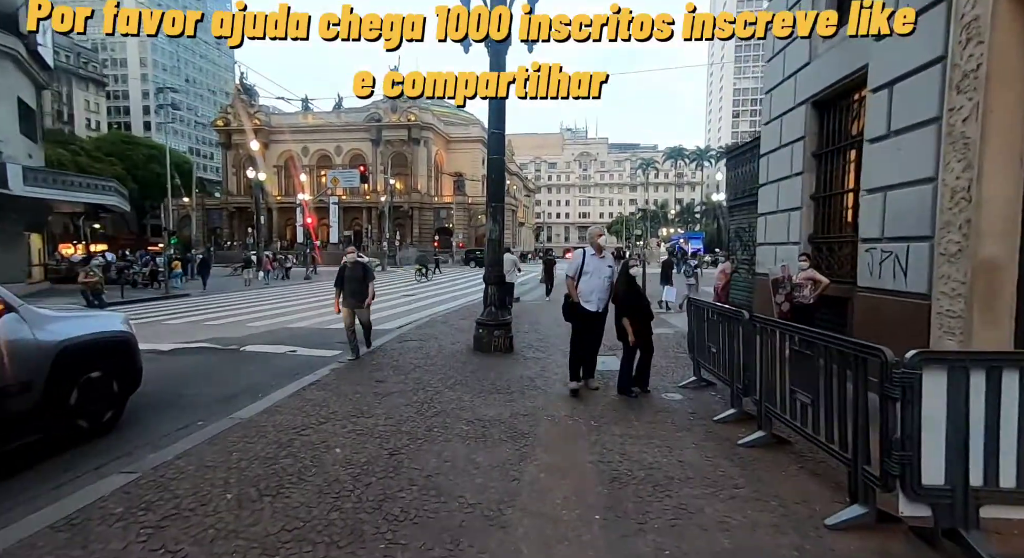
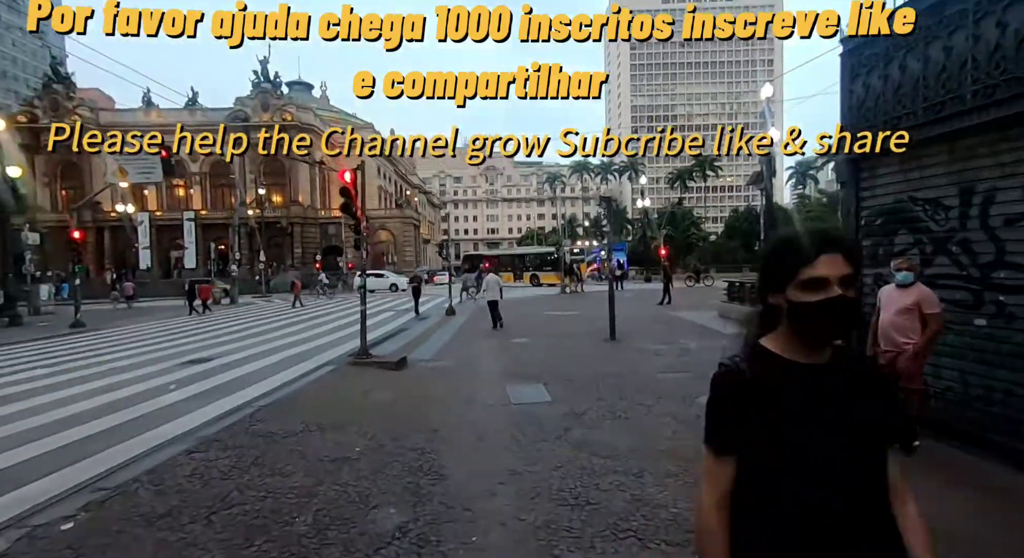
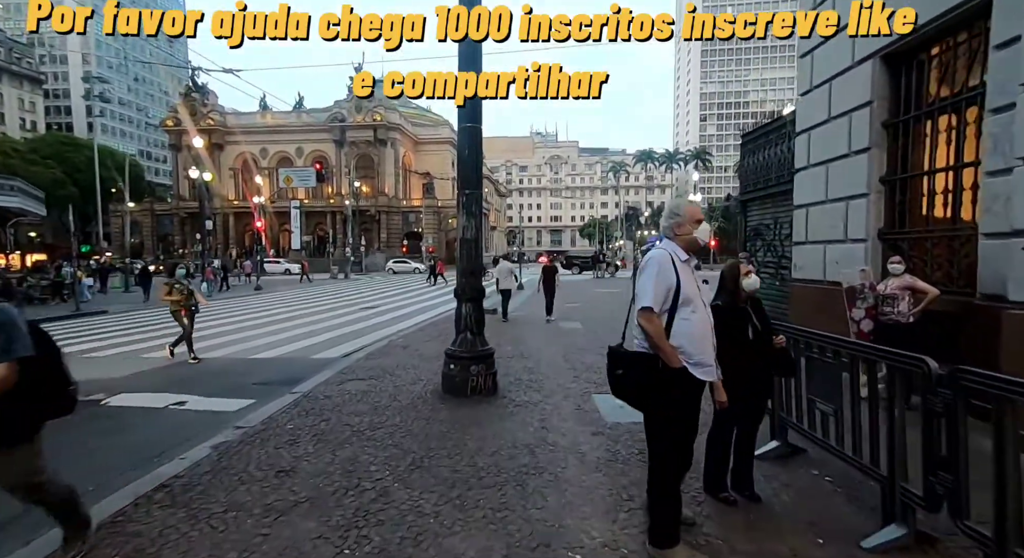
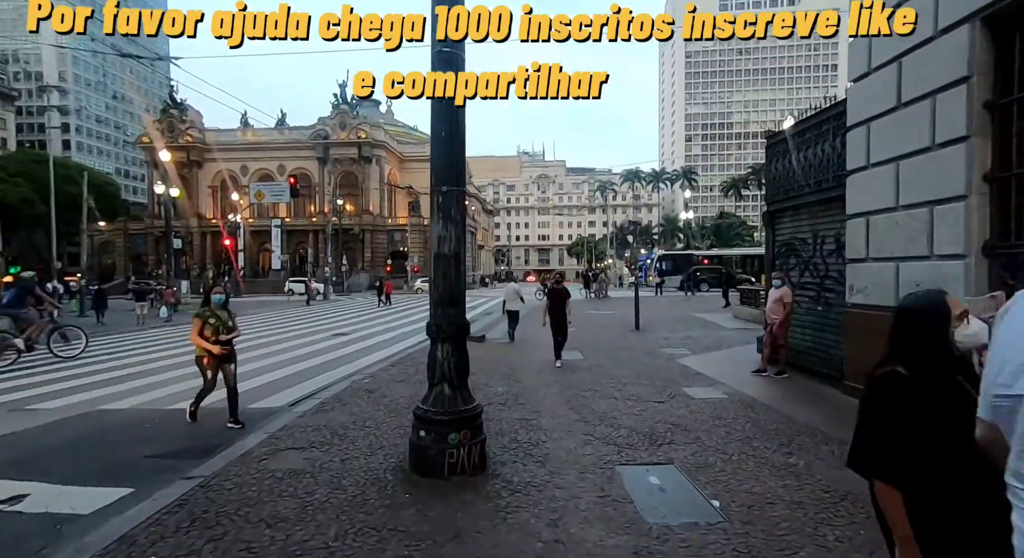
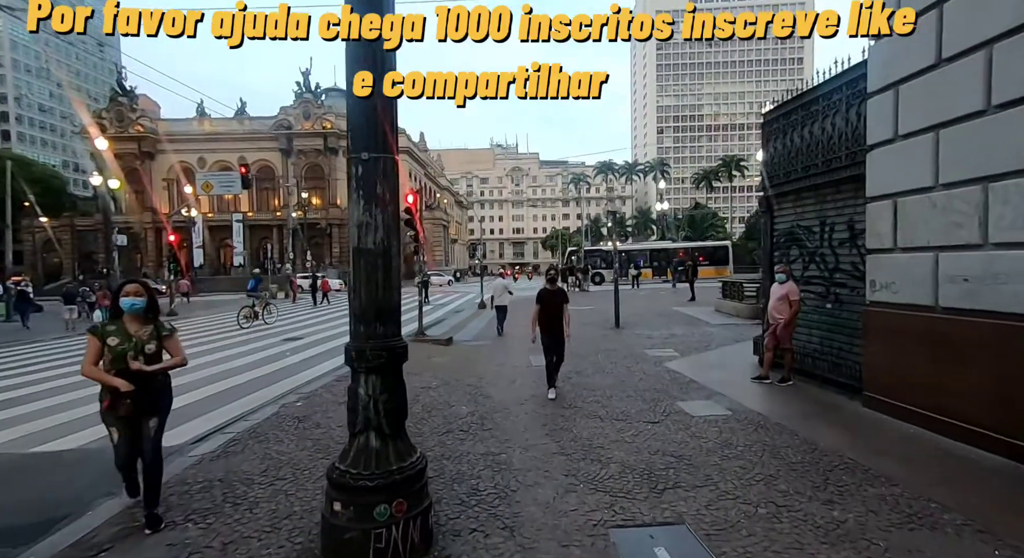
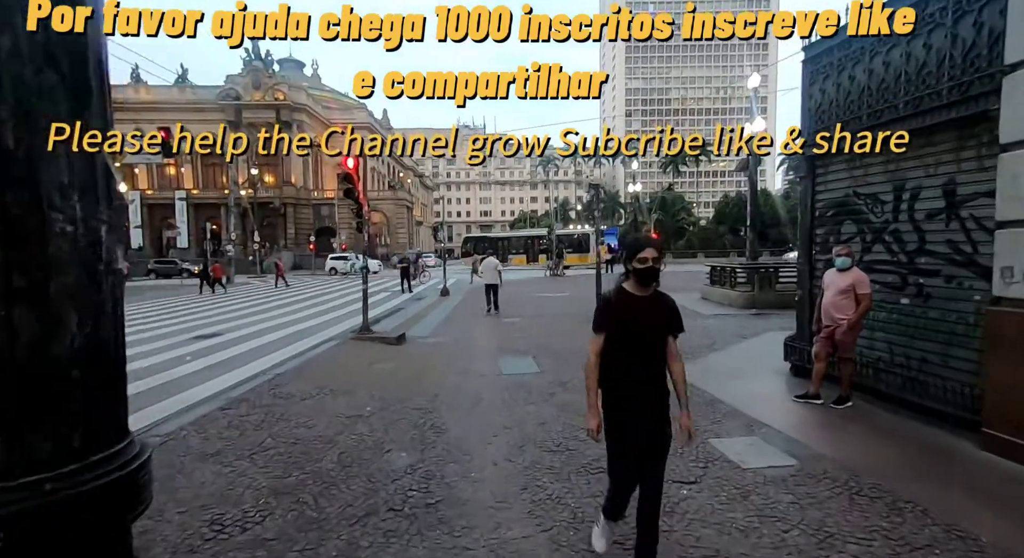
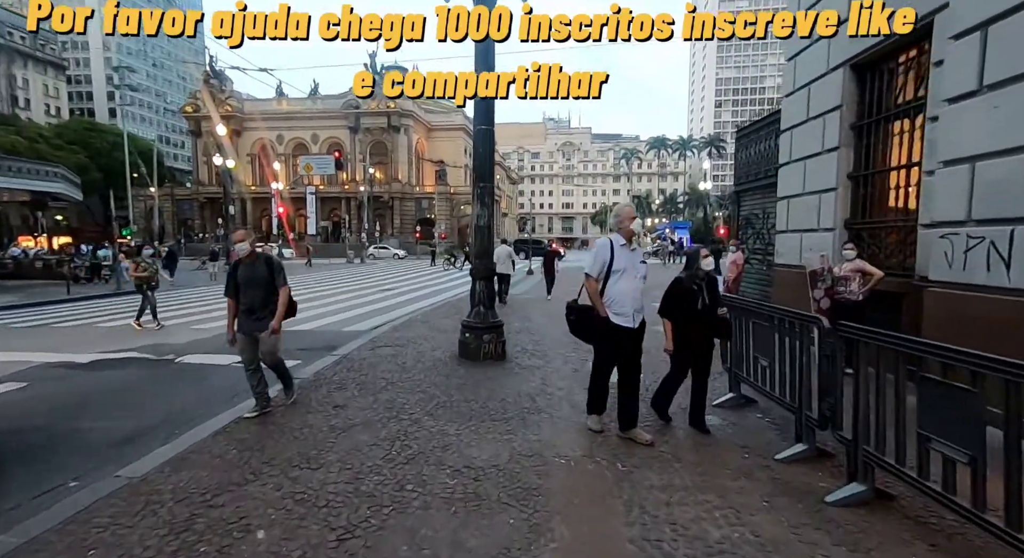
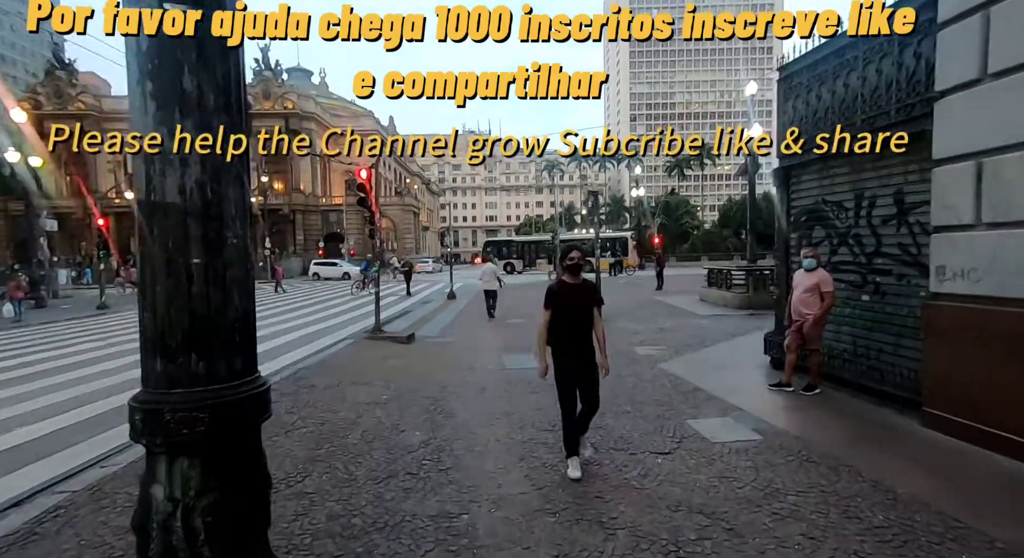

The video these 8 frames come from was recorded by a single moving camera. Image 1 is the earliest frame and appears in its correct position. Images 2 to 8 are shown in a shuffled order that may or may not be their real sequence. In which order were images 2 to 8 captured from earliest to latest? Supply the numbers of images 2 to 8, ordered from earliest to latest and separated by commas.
7, 3, 4, 5, 8, 6, 2
